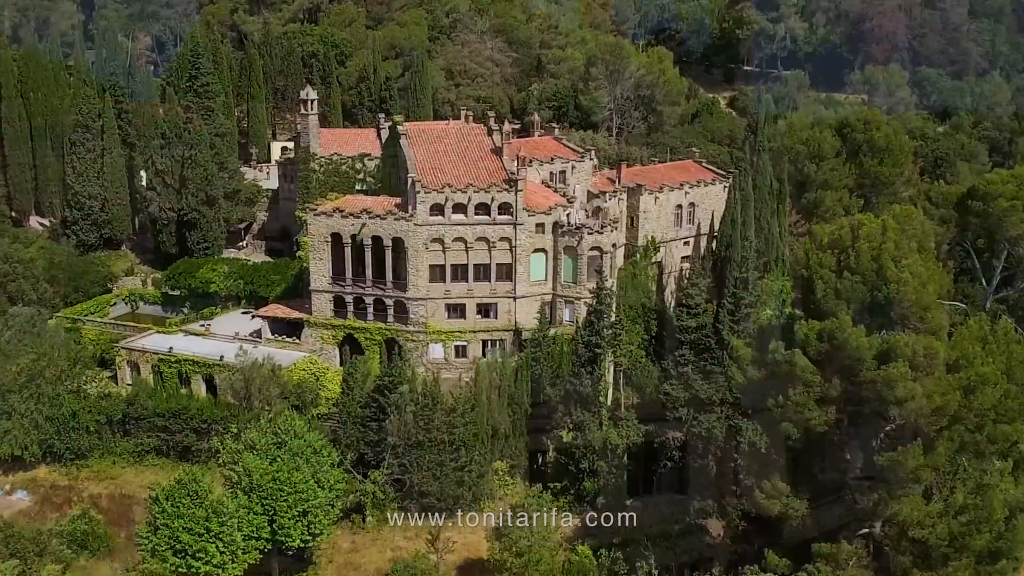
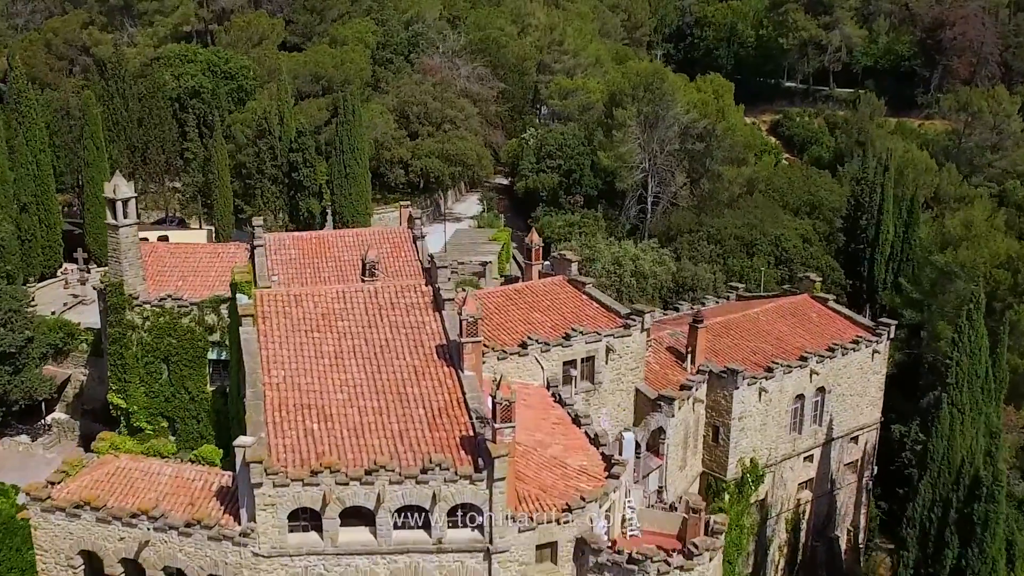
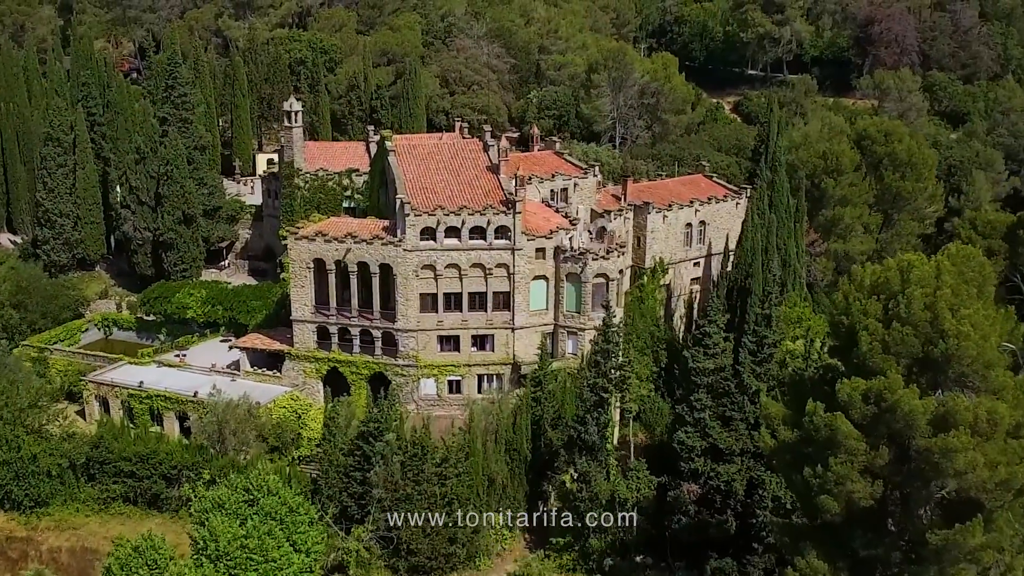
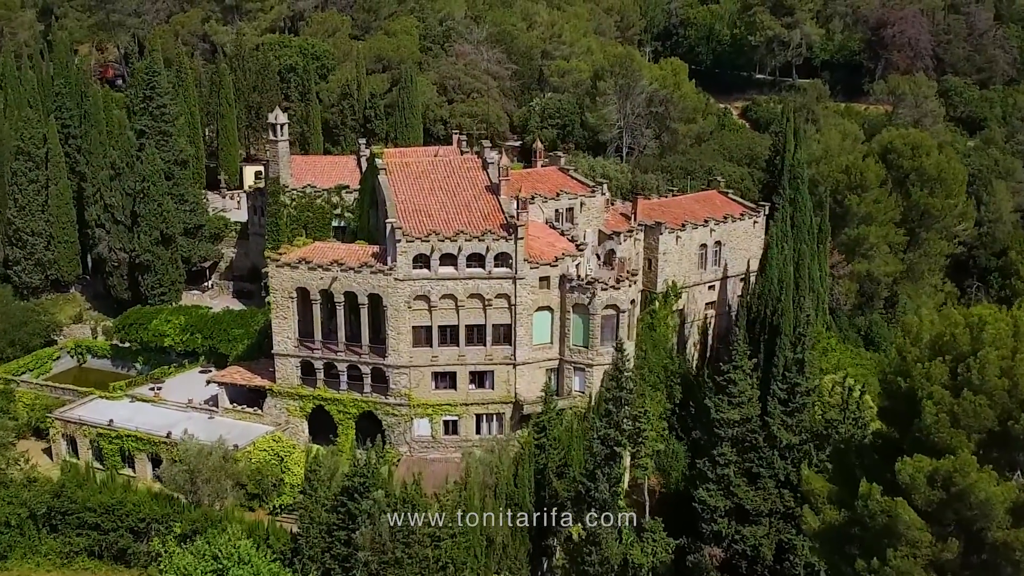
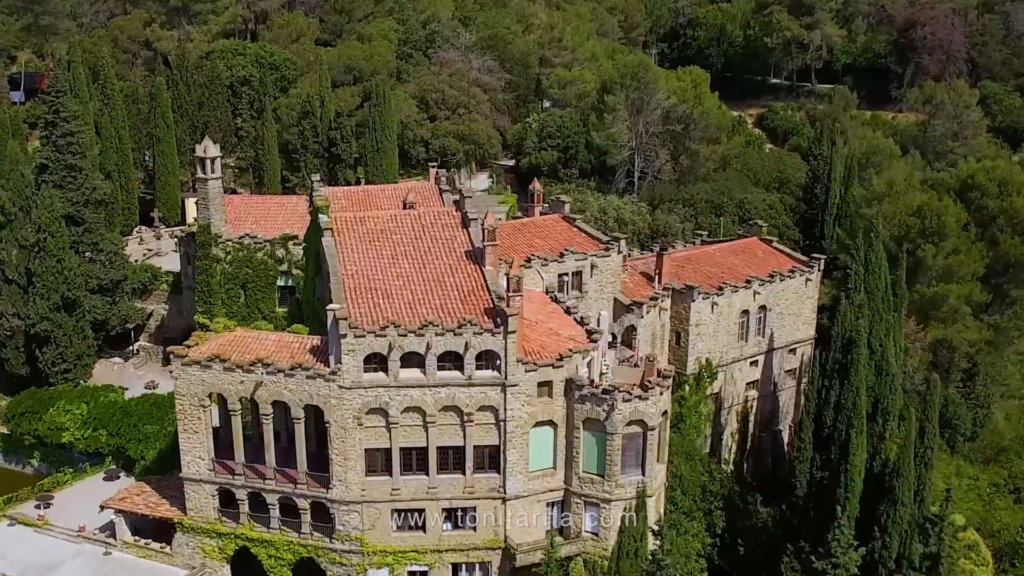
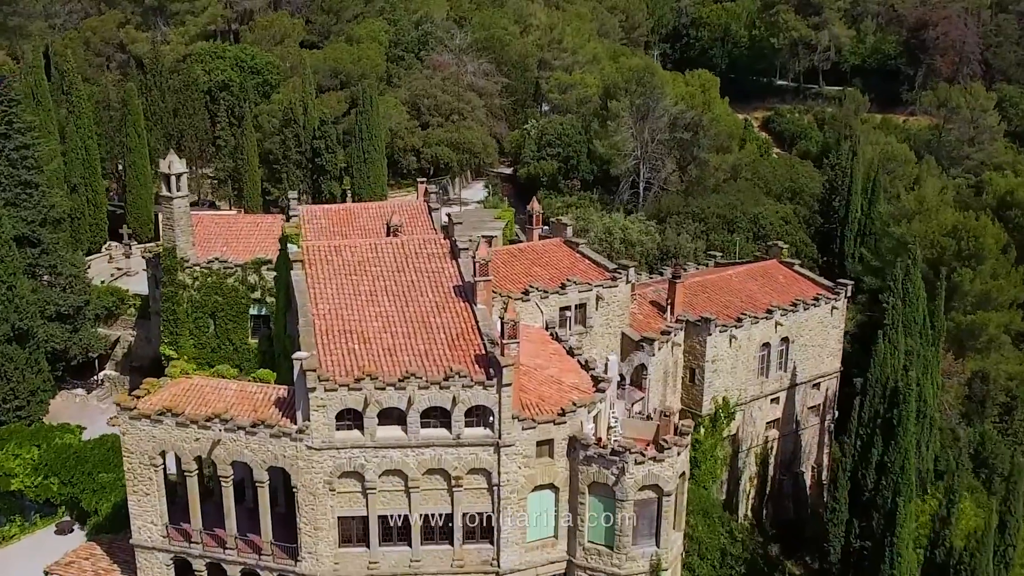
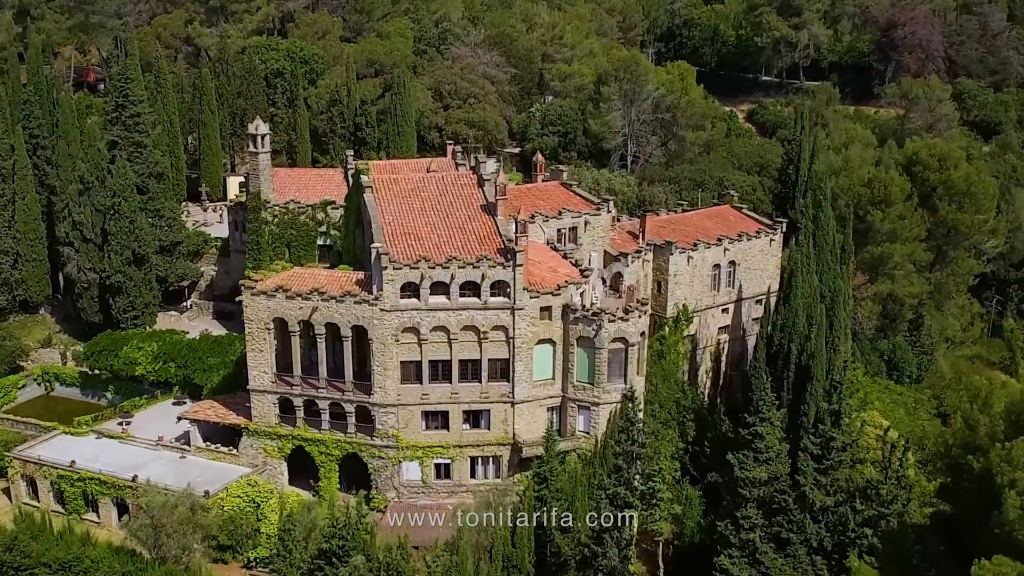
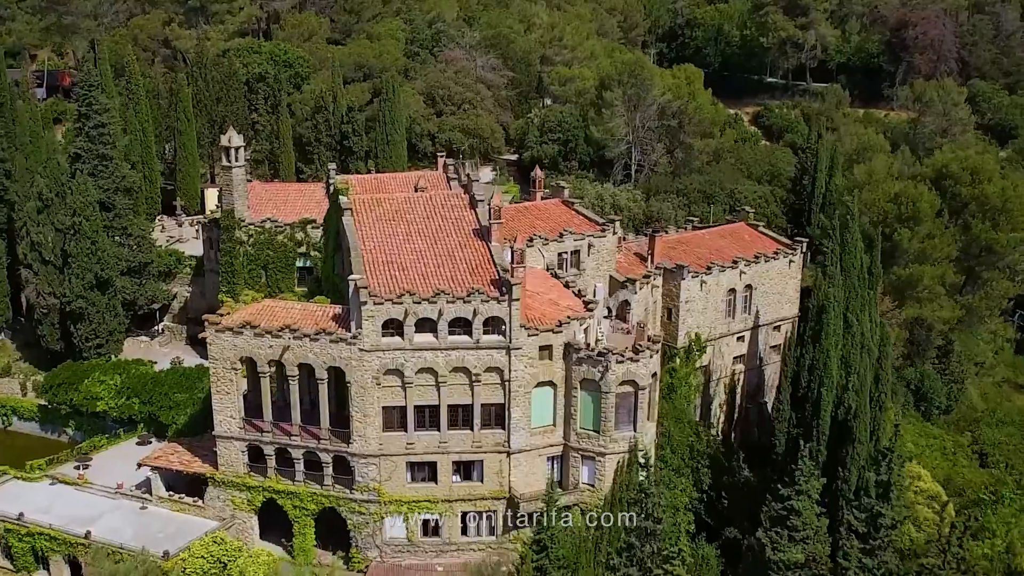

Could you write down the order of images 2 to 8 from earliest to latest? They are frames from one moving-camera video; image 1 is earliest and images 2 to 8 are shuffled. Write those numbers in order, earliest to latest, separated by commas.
3, 4, 7, 8, 5, 6, 2
